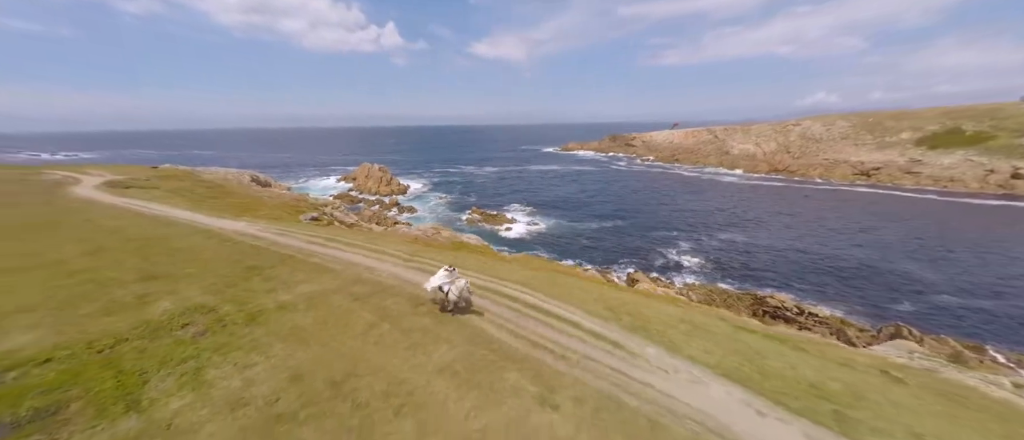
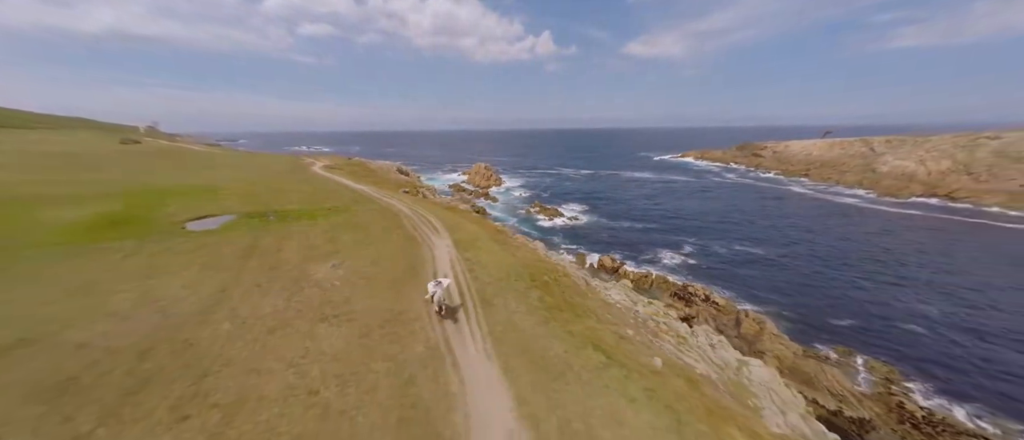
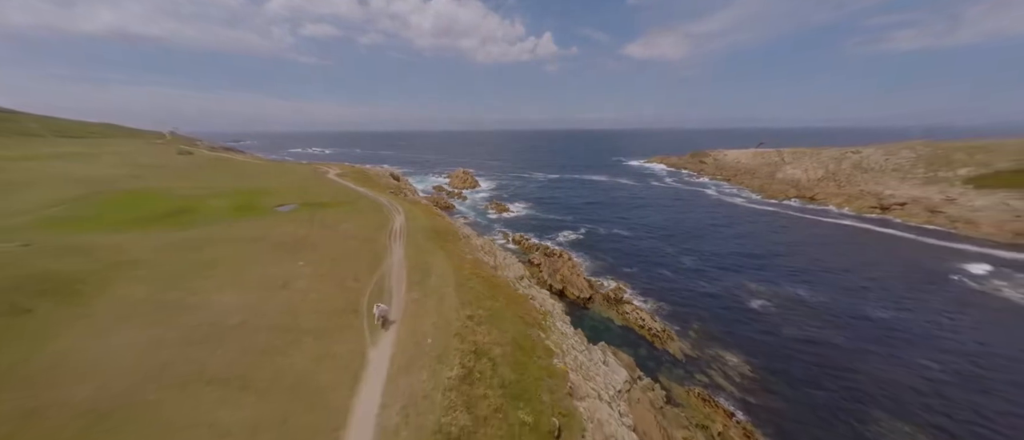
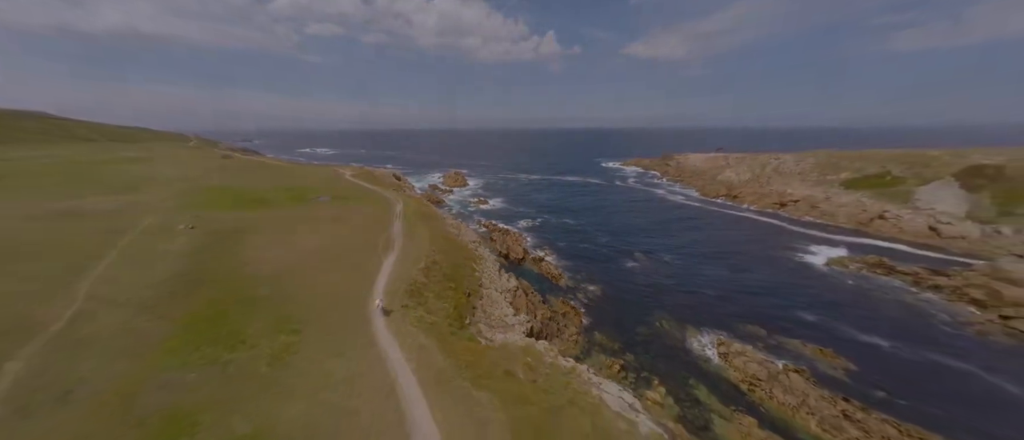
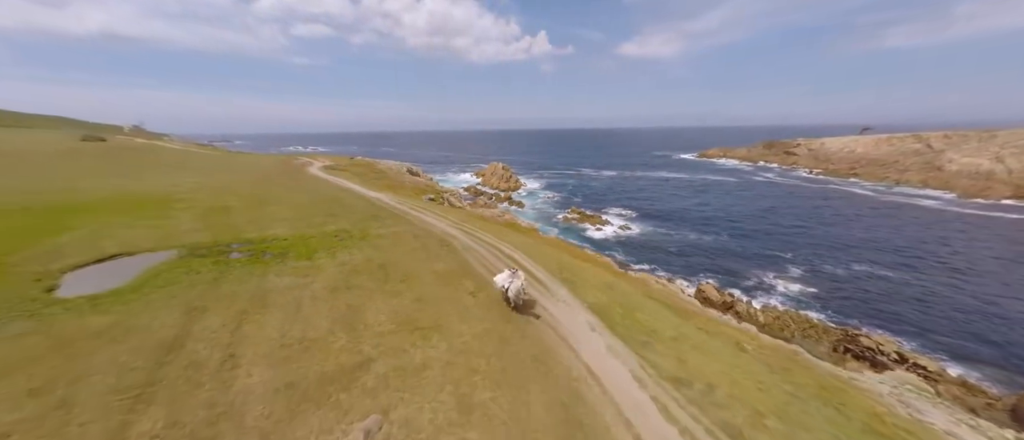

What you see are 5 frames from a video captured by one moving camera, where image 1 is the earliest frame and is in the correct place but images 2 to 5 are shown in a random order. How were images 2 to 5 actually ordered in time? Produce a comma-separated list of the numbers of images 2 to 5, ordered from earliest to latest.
5, 2, 3, 4
